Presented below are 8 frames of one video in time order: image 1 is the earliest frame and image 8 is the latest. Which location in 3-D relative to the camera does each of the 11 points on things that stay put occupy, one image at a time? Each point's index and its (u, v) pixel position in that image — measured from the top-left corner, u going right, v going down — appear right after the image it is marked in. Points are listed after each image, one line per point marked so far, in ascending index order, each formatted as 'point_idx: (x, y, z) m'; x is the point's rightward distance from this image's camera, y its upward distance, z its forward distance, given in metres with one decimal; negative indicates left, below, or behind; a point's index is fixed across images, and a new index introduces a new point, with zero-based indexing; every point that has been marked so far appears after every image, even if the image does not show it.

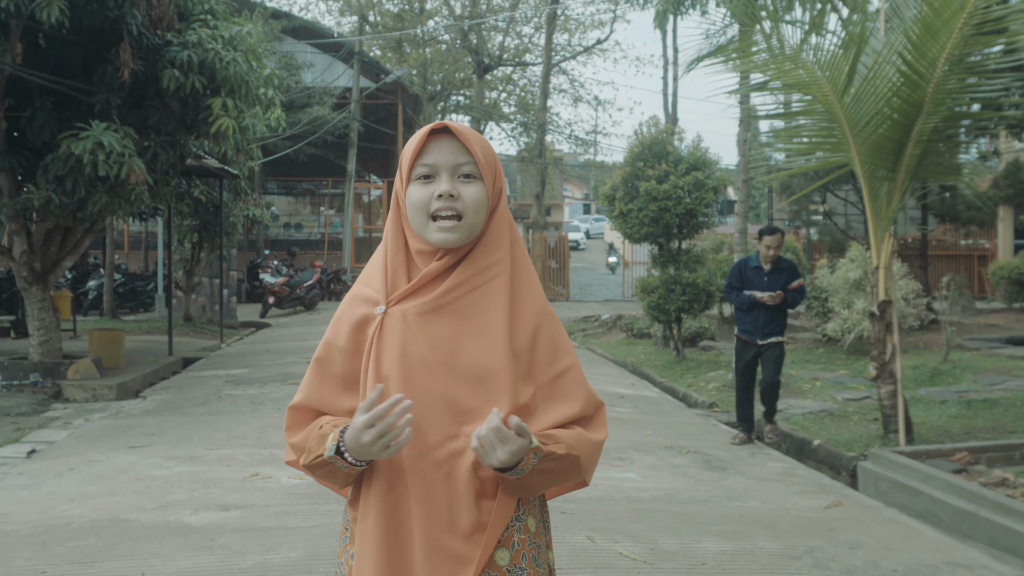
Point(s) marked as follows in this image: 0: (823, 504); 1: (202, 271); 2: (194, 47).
0: (+1.4, -1.0, +4.7) m
1: (-4.5, +0.3, +15.0) m
2: (-2.5, +1.9, +8.1) m
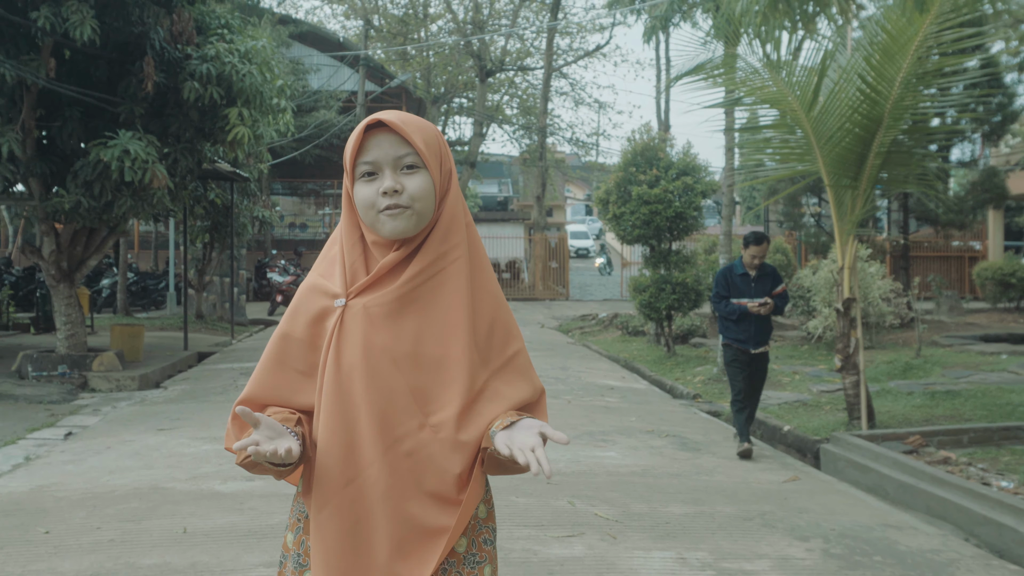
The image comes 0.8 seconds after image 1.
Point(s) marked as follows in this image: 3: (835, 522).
0: (+1.4, -1.0, +5.3) m
1: (-4.5, +0.3, +15.6) m
2: (-2.5, +1.9, +8.7) m
3: (+1.3, -1.0, +4.3) m
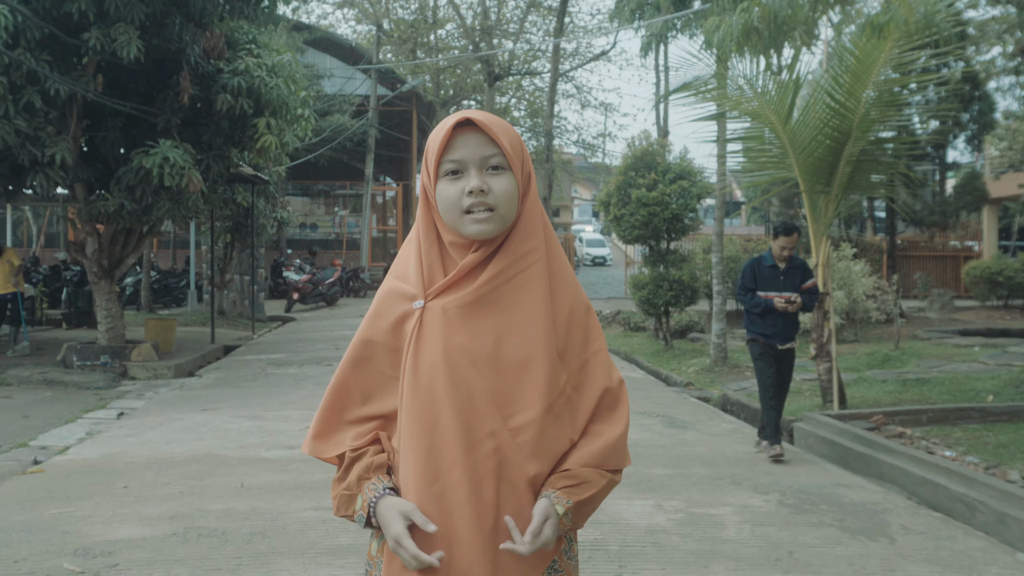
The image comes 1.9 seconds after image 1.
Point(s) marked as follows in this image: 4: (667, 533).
0: (+1.4, -0.9, +6.0) m
1: (-4.4, +0.3, +16.3) m
2: (-2.5, +2.0, +9.5) m
3: (+1.4, -0.9, +5.0) m
4: (+0.6, -0.9, +3.9) m
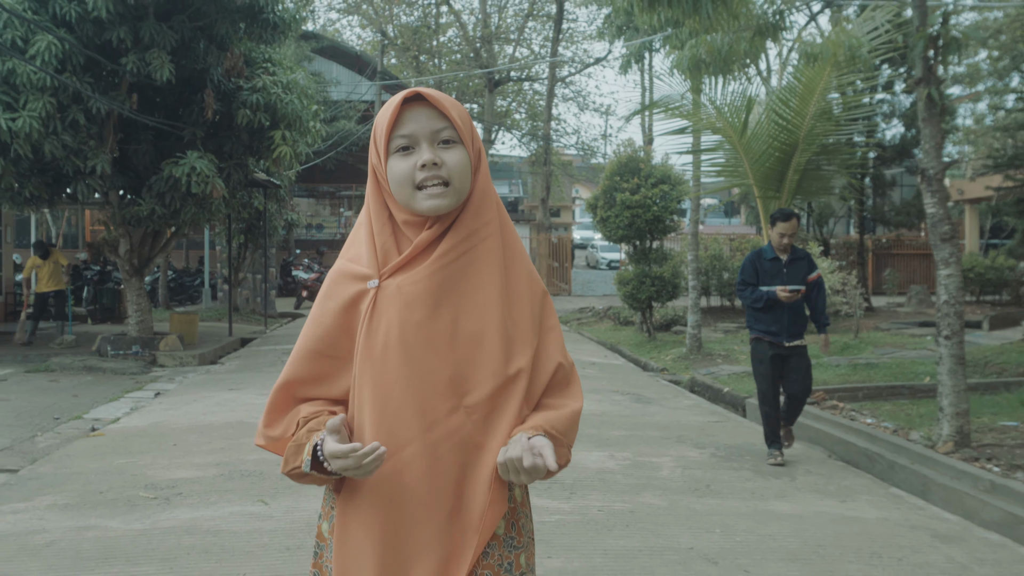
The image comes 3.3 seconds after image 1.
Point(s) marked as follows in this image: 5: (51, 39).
0: (+1.3, -0.9, +7.0) m
1: (-4.4, +0.4, +17.4) m
2: (-2.6, +2.0, +10.5) m
3: (+1.3, -0.9, +6.0) m
4: (+0.5, -0.9, +4.9) m
5: (-3.8, +2.0, +8.5) m
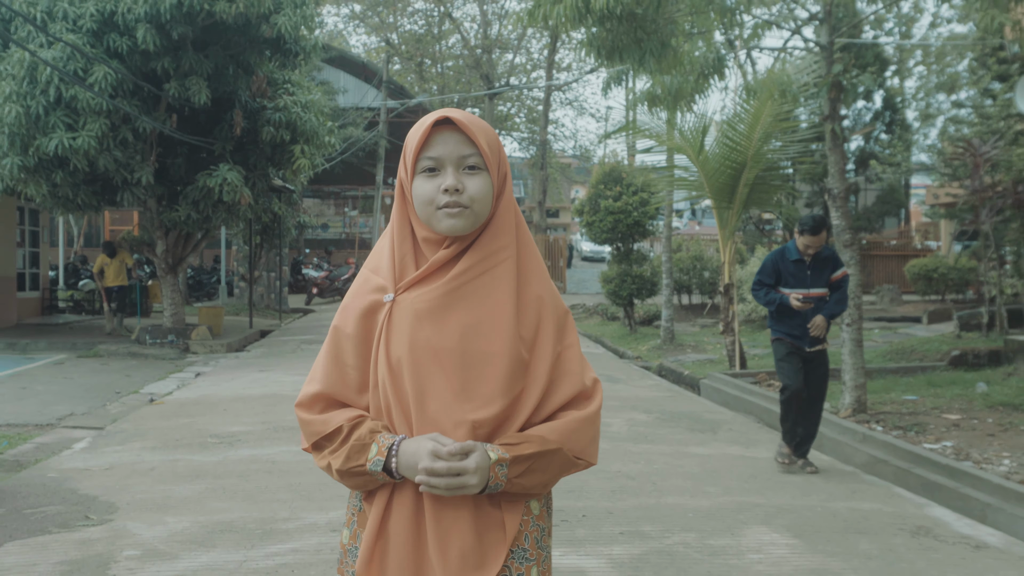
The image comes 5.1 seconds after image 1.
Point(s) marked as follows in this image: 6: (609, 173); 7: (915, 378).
0: (+1.2, -0.9, +8.4) m
1: (-4.5, +0.4, +18.8) m
2: (-2.6, +2.0, +11.9) m
3: (+1.2, -0.9, +7.4) m
4: (+0.4, -0.8, +6.3) m
5: (-3.9, +2.1, +9.9) m
6: (+1.4, +1.6, +14.7) m
7: (+3.4, -0.8, +8.8) m
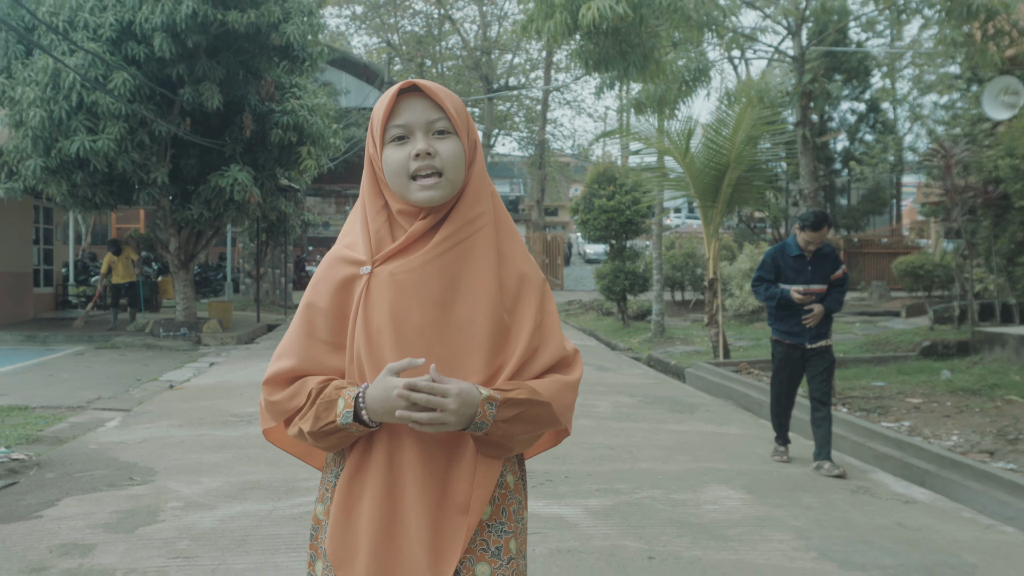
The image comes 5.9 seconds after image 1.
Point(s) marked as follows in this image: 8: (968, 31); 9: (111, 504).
0: (+1.2, -0.8, +9.0) m
1: (-4.6, +0.5, +19.3) m
2: (-2.7, +2.1, +12.5) m
3: (+1.1, -0.8, +8.0) m
4: (+0.3, -0.8, +6.8) m
5: (-3.9, +2.1, +10.5) m
6: (+1.3, +1.7, +15.3) m
7: (+3.4, -0.7, +9.3) m
8: (+3.2, +1.8, +7.2) m
9: (-1.6, -0.9, +4.2) m
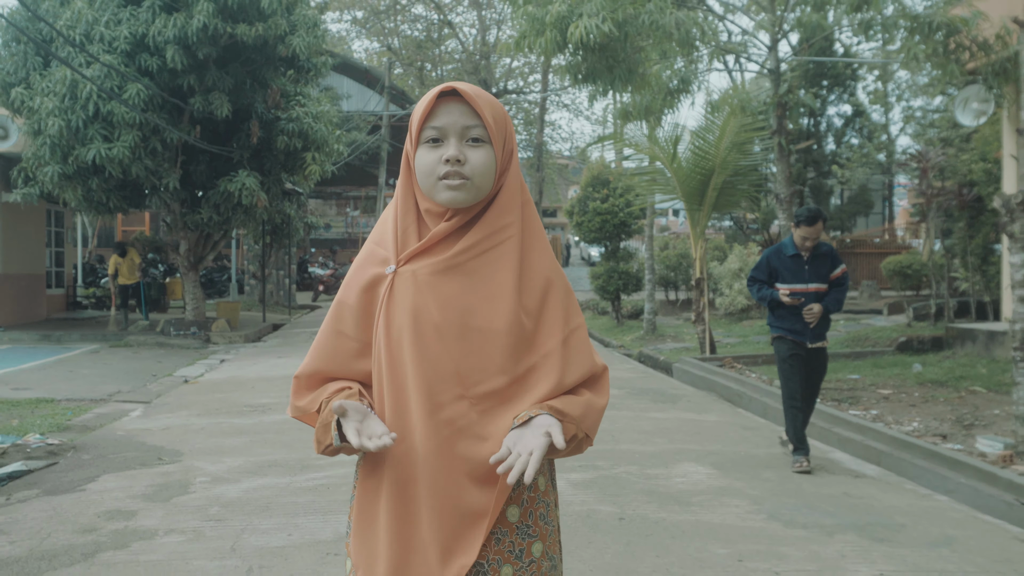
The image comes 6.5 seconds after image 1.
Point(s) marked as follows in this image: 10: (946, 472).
0: (+1.1, -0.8, +9.5) m
1: (-4.6, +0.5, +19.9) m
2: (-2.7, +2.1, +13.0) m
3: (+1.1, -0.8, +8.5) m
4: (+0.3, -0.8, +7.4) m
5: (-4.0, +2.1, +11.0) m
6: (+1.3, +1.7, +15.8) m
7: (+3.3, -0.7, +9.8) m
8: (+3.1, +1.8, +7.8) m
9: (-1.7, -0.9, +4.7) m
10: (+2.1, -0.9, +5.0) m
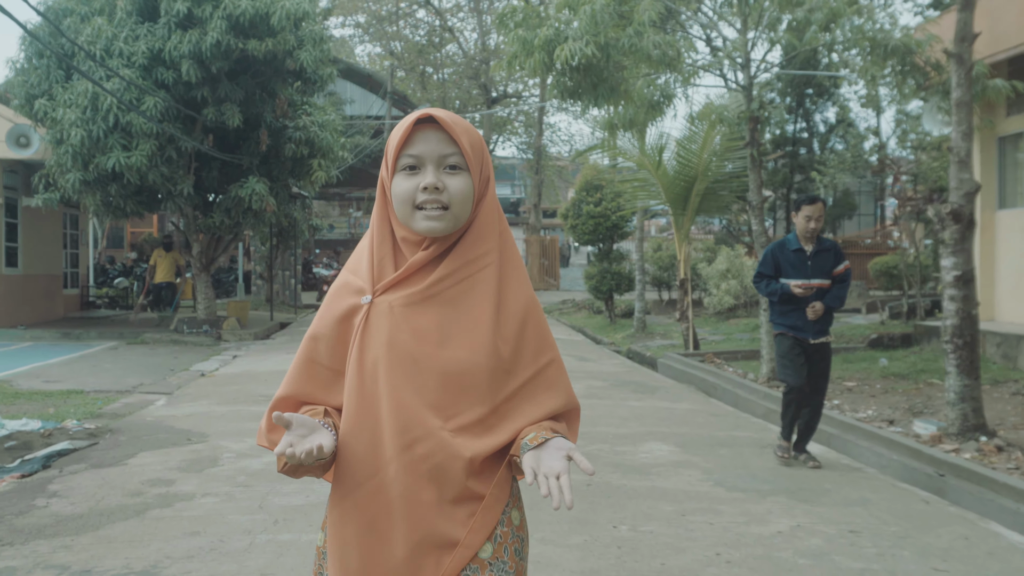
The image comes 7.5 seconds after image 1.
0: (+1.1, -0.8, +10.1) m
1: (-4.6, +0.5, +20.5) m
2: (-2.8, +2.1, +13.6) m
3: (+1.0, -0.8, +9.1) m
4: (+0.2, -0.8, +8.0) m
5: (-4.0, +2.1, +11.7) m
6: (+1.3, +1.7, +16.4) m
7: (+3.3, -0.7, +10.5) m
8: (+3.1, +1.8, +8.4) m
9: (-1.7, -0.9, +5.4) m
10: (+2.0, -0.9, +5.6) m
